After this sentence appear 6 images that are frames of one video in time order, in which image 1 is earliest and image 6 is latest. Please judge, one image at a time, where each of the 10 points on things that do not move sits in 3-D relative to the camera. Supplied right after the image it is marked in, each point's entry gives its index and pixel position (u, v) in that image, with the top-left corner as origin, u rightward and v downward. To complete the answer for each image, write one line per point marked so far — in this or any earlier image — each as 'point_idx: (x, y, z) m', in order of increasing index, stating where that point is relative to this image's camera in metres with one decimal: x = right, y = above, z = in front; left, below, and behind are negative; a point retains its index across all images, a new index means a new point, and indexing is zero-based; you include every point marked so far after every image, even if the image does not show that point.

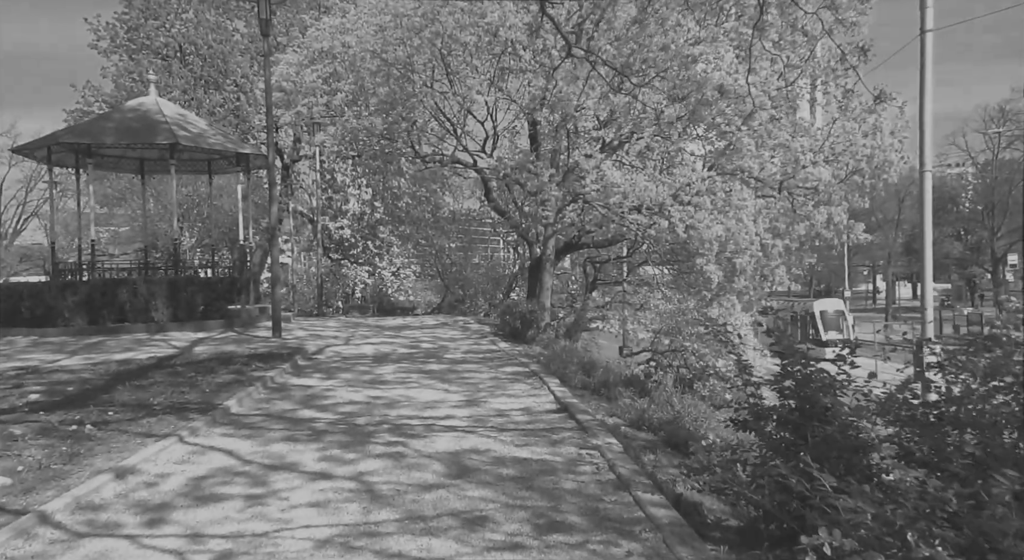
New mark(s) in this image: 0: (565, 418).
0: (+0.5, -1.4, +6.9) m
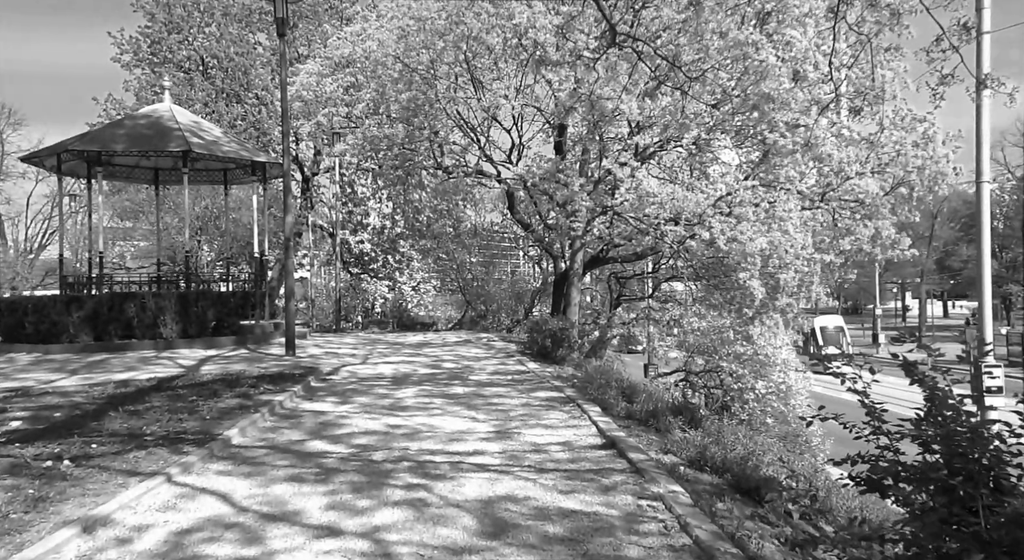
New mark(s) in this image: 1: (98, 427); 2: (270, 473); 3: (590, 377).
0: (+0.9, -1.5, +5.9) m
1: (-4.0, -1.4, +6.8) m
2: (-2.0, -1.6, +5.6) m
3: (+1.2, -1.5, +10.4) m
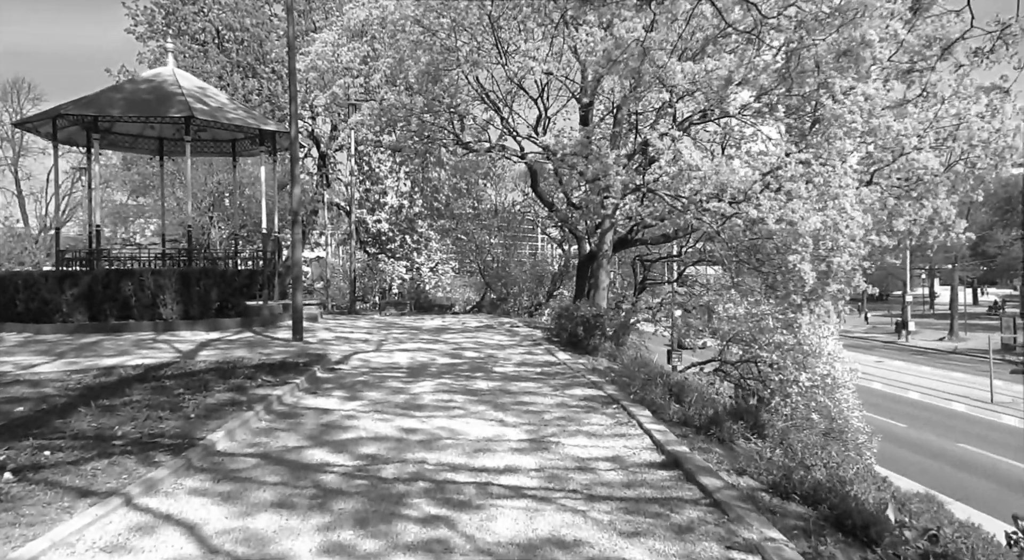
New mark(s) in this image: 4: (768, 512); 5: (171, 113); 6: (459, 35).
0: (+1.1, -1.4, +4.8) m
1: (-3.7, -1.2, +5.8) m
2: (-1.7, -1.4, +4.6) m
3: (+1.6, -1.2, +9.3) m
4: (+1.6, -1.4, +4.3) m
5: (-6.3, +3.1, +12.9) m
6: (-1.2, +5.8, +16.4) m
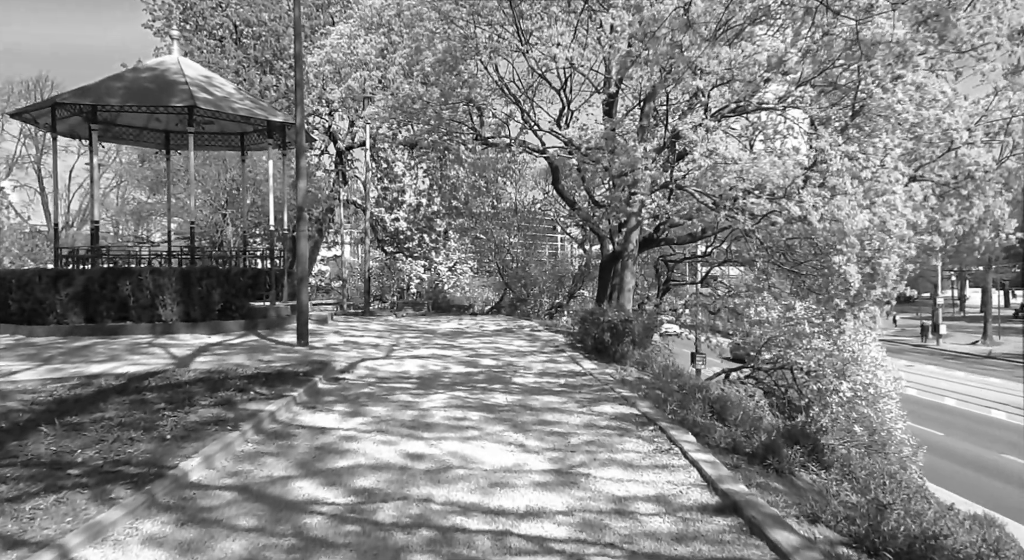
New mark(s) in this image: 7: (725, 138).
0: (+1.3, -1.4, +3.9) m
1: (-3.6, -1.2, +5.0) m
2: (-1.6, -1.4, +3.7) m
3: (+1.8, -1.3, +8.4) m
4: (+1.7, -1.5, +3.4) m
5: (-6.0, +3.1, +12.2) m
6: (-0.7, +5.7, +15.6) m
7: (+4.1, +2.7, +13.5) m
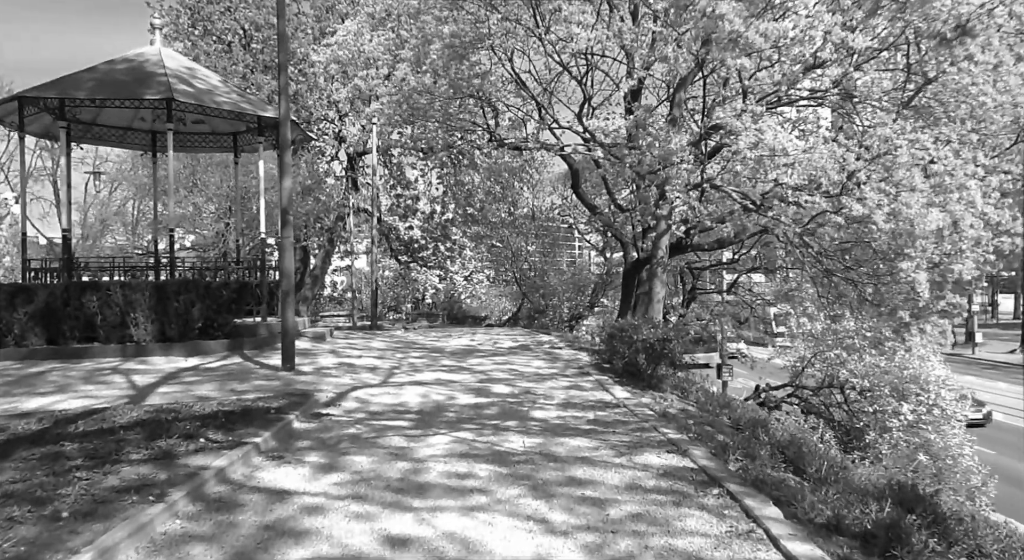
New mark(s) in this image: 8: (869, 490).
0: (+1.3, -1.5, +2.4) m
1: (-3.5, -1.3, +3.6) m
2: (-1.5, -1.5, +2.3) m
3: (+2.0, -1.4, +6.8) m
4: (+1.7, -1.5, +1.9) m
5: (-5.7, +2.9, +10.9) m
6: (-0.4, +5.5, +14.2) m
7: (+4.4, +2.5, +12.0) m
8: (+2.5, -1.5, +4.9) m
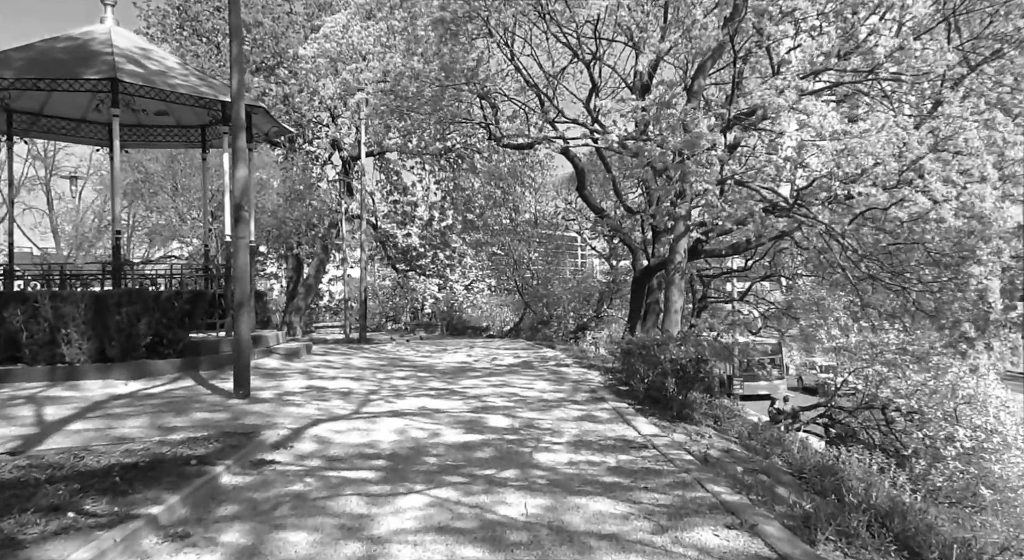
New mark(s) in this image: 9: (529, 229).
0: (+1.3, -1.5, +0.8) m
1: (-3.5, -1.4, +2.0) m
2: (-1.5, -1.5, +0.7) m
3: (+2.0, -1.4, +5.2) m
4: (+1.7, -1.5, +0.3) m
5: (-5.7, +2.7, +9.4) m
6: (-0.4, +5.4, +12.7) m
7: (+4.4, +2.4, +10.4) m
8: (+2.5, -1.5, +3.3) m
9: (+0.4, +1.6, +20.0) m
